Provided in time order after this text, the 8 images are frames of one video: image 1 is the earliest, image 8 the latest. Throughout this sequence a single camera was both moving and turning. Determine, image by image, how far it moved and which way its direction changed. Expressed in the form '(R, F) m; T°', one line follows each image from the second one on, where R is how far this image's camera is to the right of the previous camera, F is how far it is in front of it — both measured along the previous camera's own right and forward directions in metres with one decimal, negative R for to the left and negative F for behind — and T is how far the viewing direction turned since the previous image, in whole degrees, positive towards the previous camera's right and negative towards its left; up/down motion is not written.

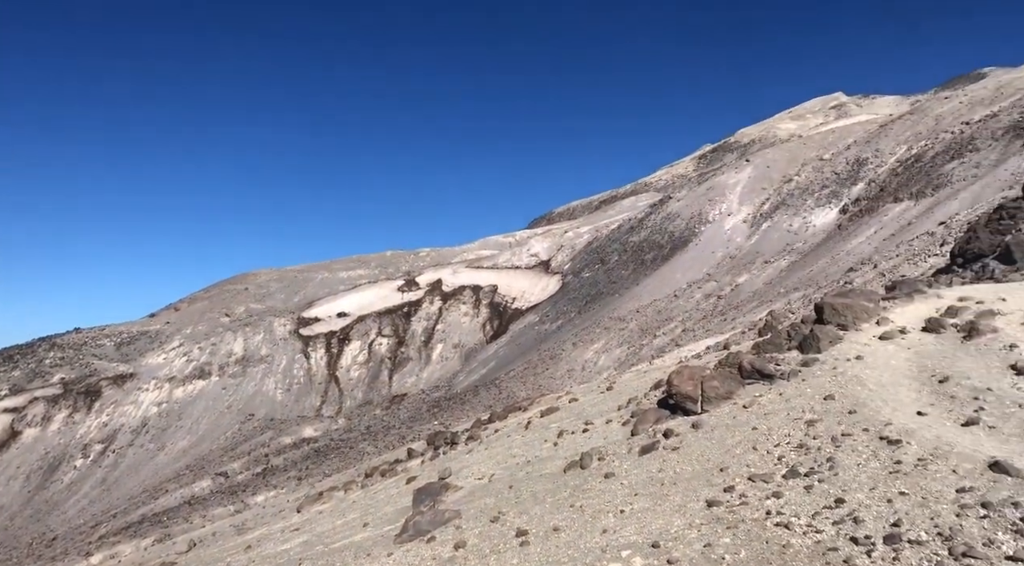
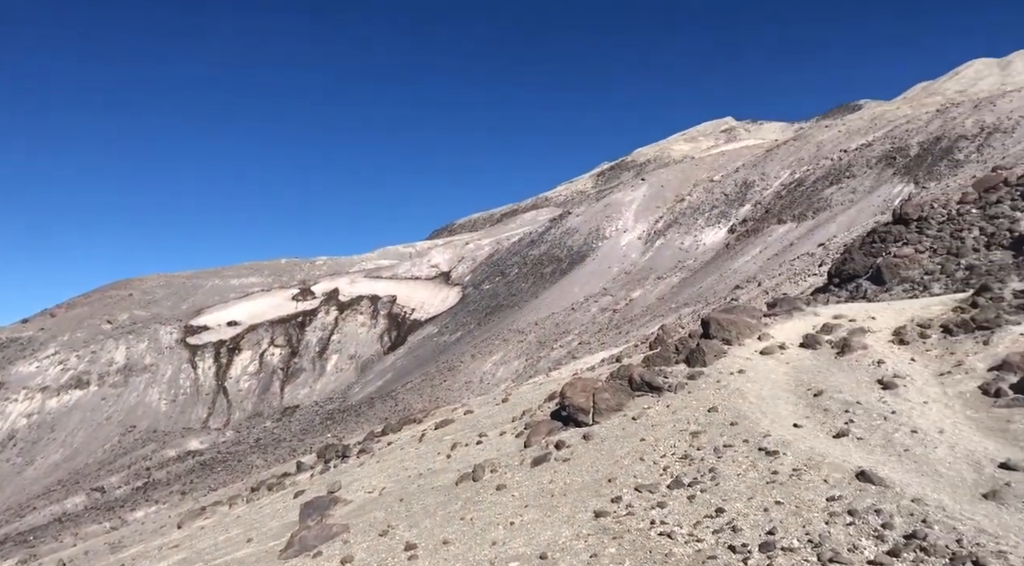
(+0.7, 0.0) m; +6°
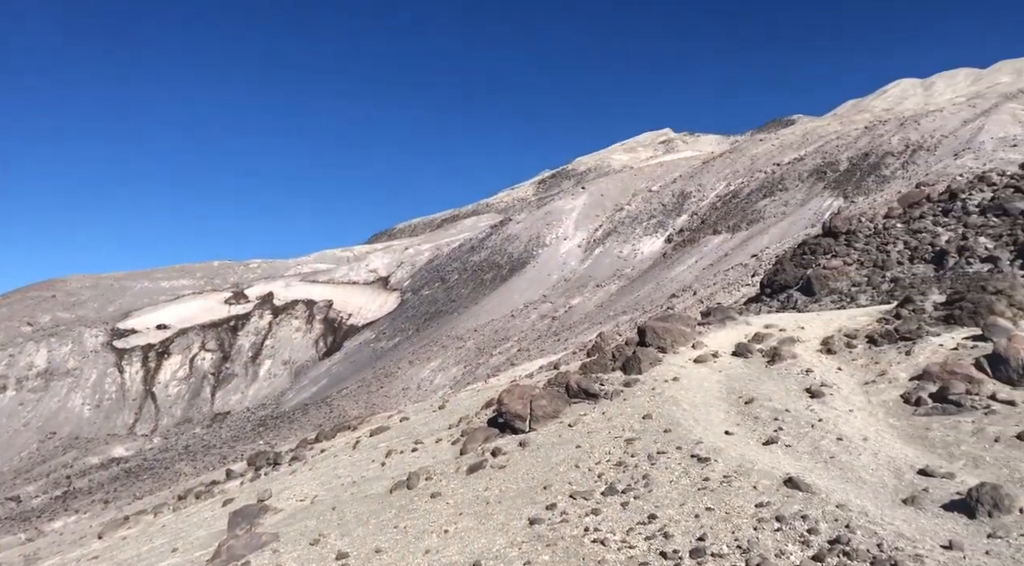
(+0.4, 0.0) m; +4°
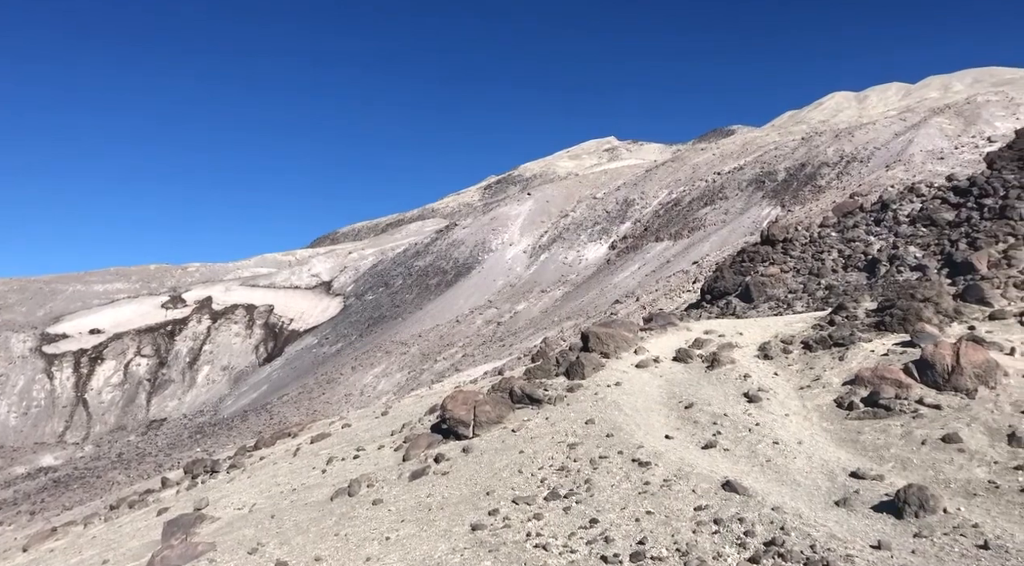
(+0.3, 0.0) m; +3°
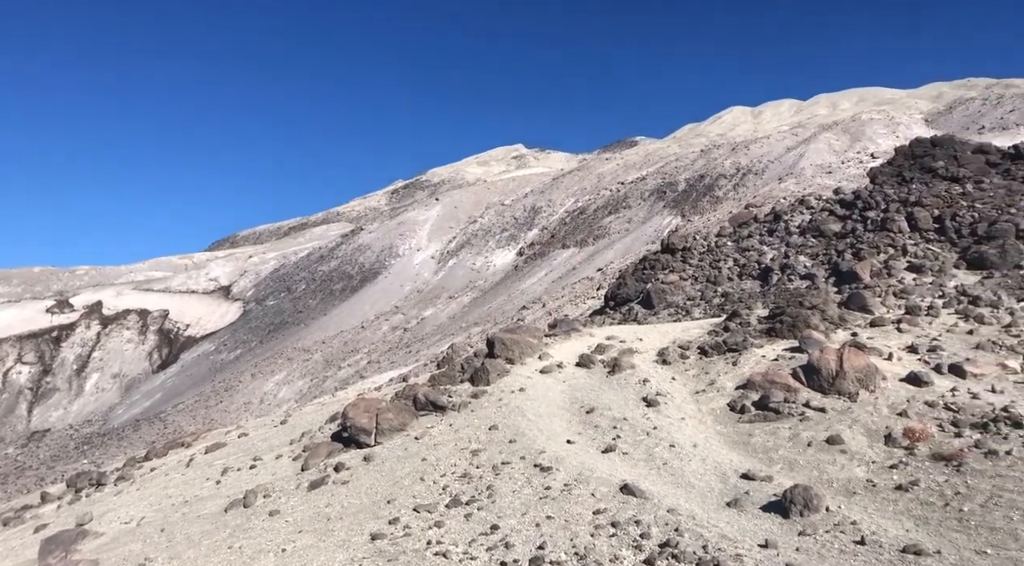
(+0.7, 0.0) m; +5°
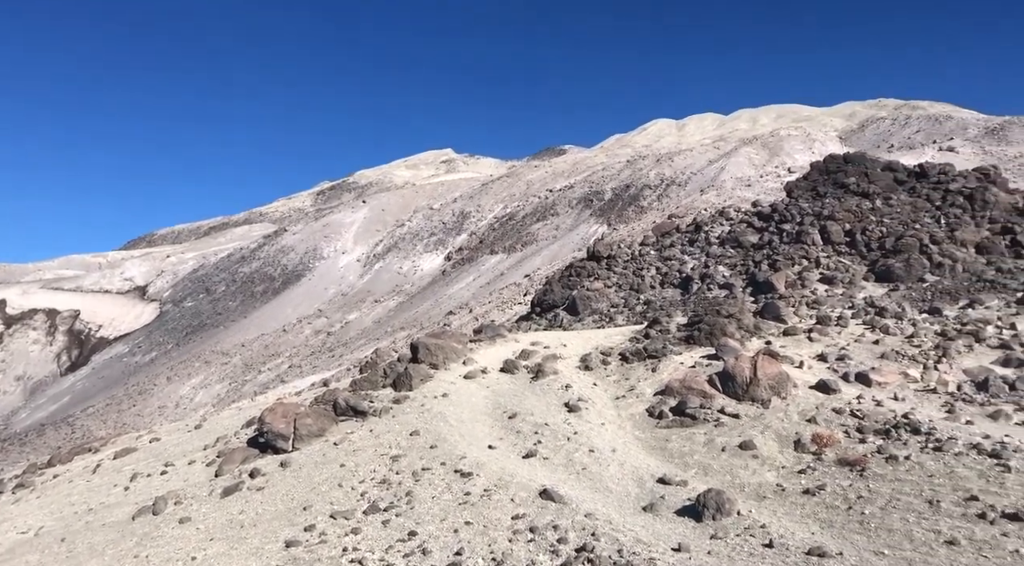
(+0.6, 0.0) m; +4°
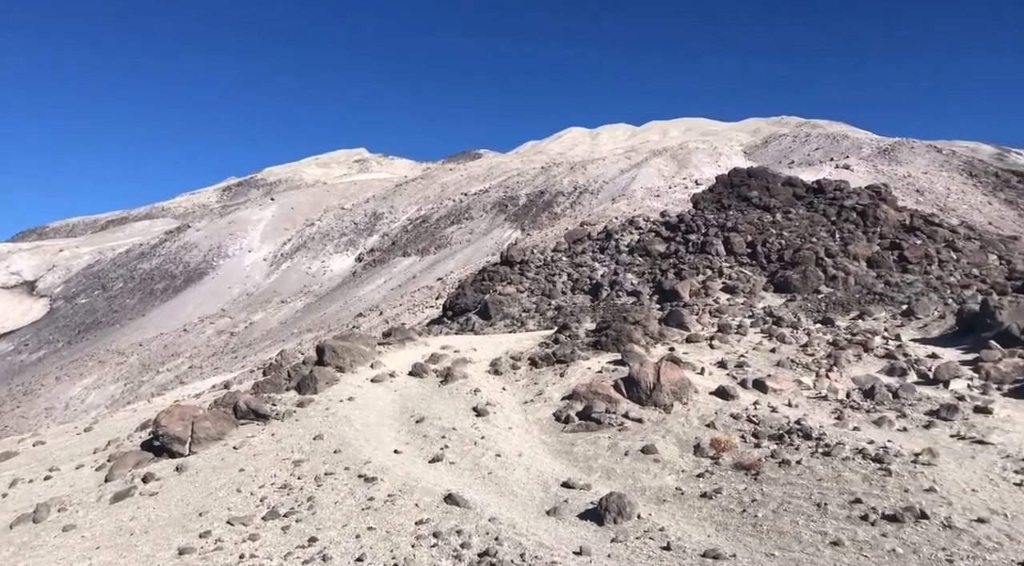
(+0.6, 0.0) m; +5°
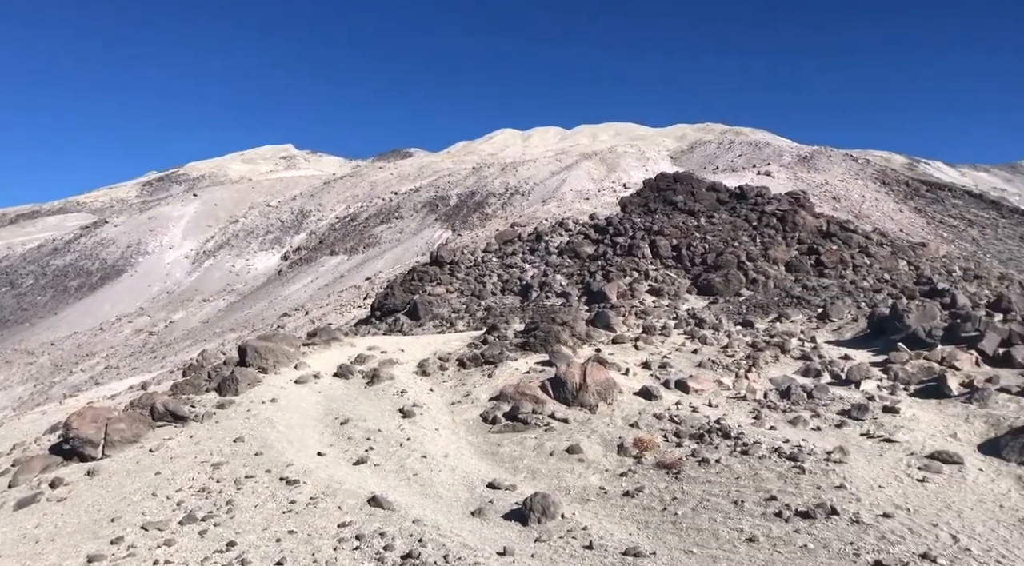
(+0.5, 0.0) m; +4°
